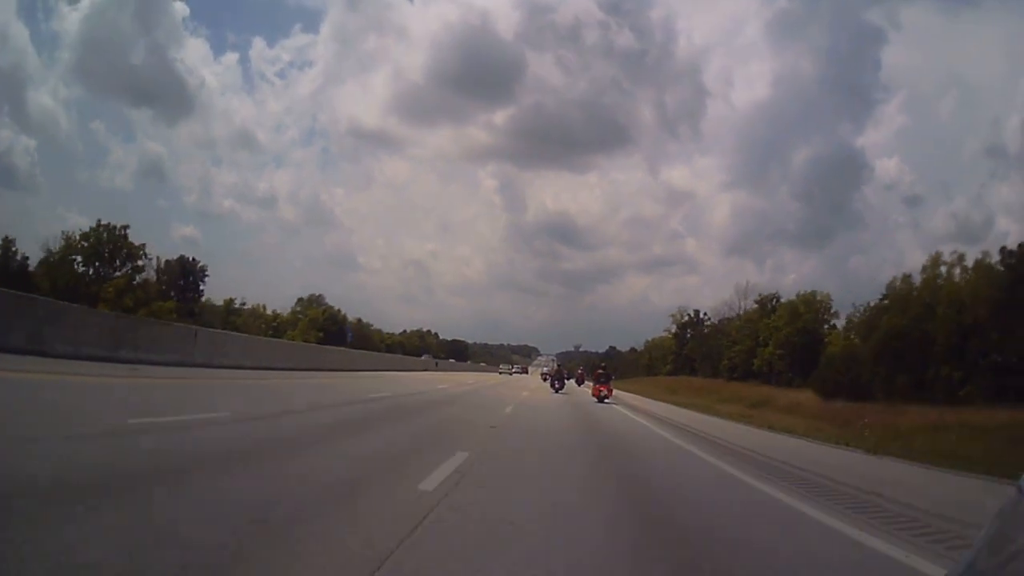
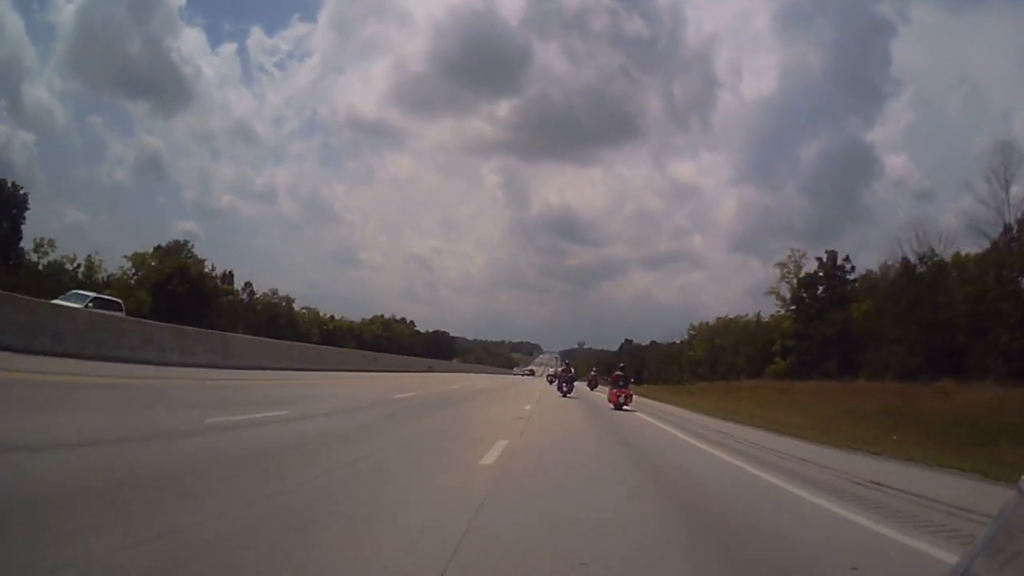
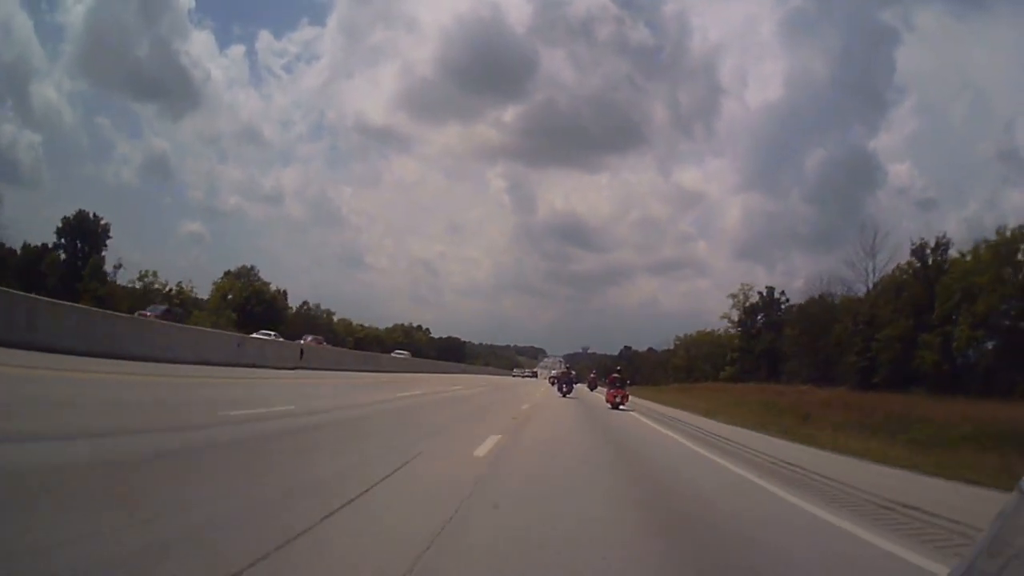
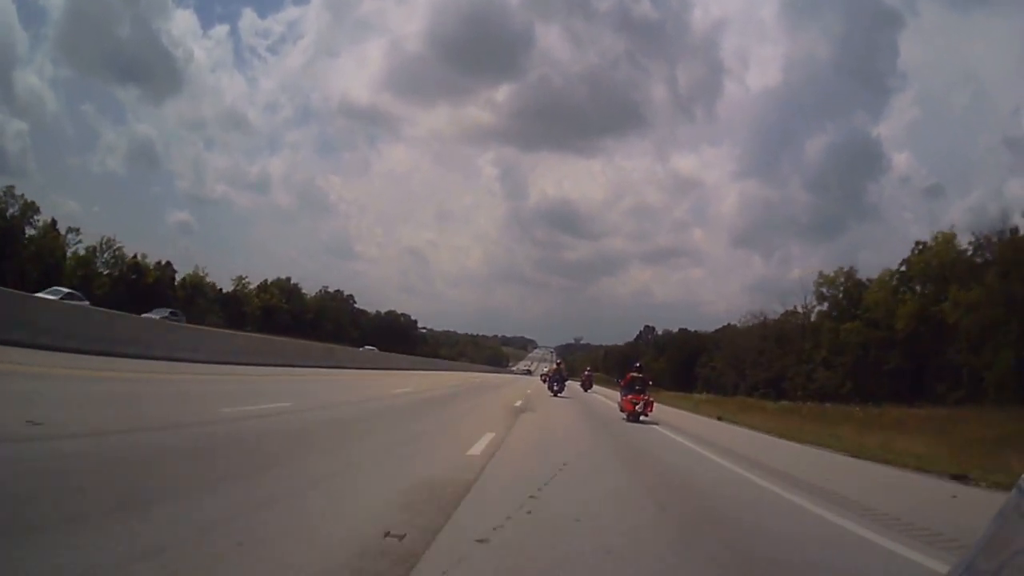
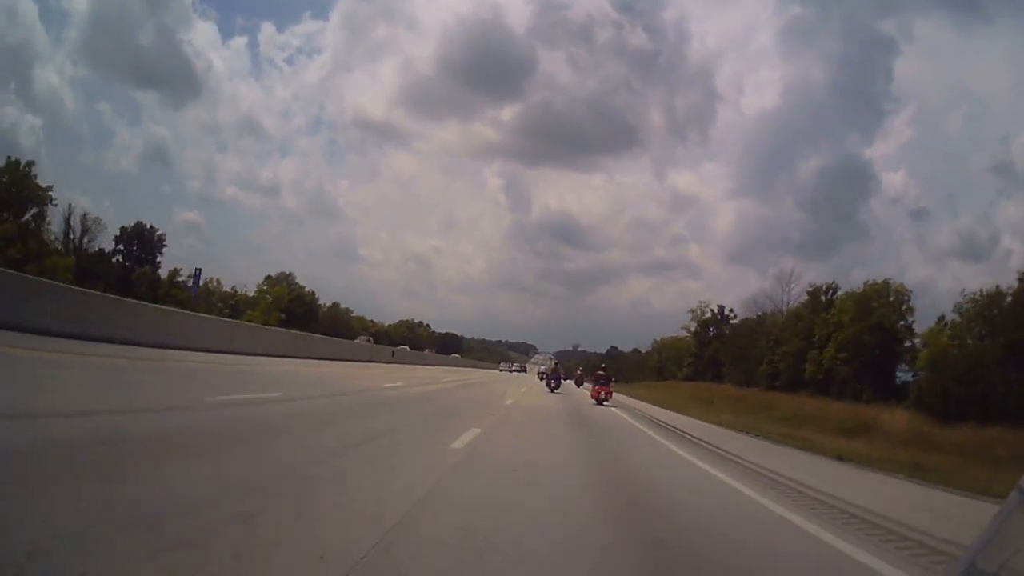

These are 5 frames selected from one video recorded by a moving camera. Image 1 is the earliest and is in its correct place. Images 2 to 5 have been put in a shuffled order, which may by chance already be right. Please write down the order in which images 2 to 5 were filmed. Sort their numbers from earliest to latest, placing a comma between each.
5, 3, 2, 4
